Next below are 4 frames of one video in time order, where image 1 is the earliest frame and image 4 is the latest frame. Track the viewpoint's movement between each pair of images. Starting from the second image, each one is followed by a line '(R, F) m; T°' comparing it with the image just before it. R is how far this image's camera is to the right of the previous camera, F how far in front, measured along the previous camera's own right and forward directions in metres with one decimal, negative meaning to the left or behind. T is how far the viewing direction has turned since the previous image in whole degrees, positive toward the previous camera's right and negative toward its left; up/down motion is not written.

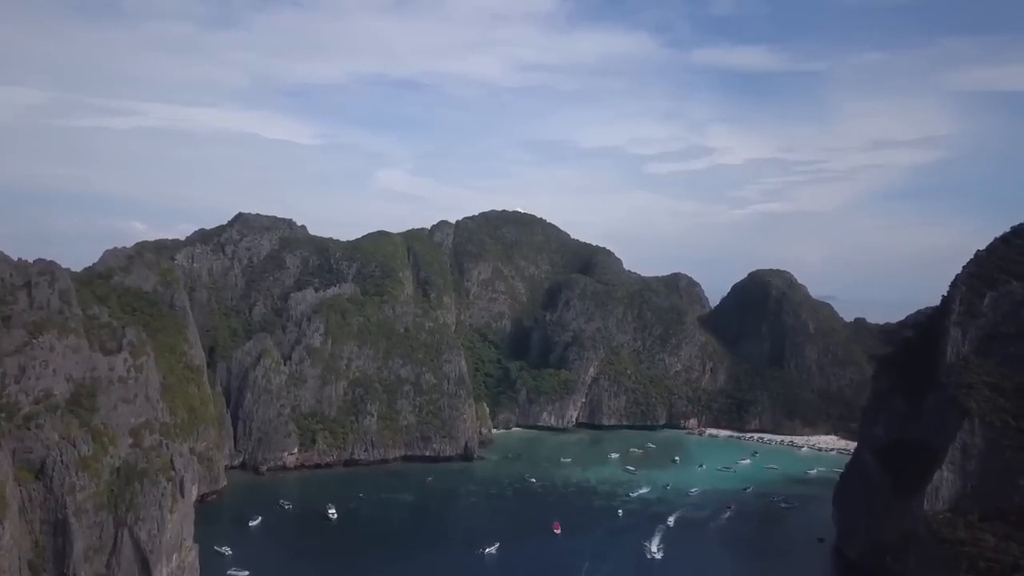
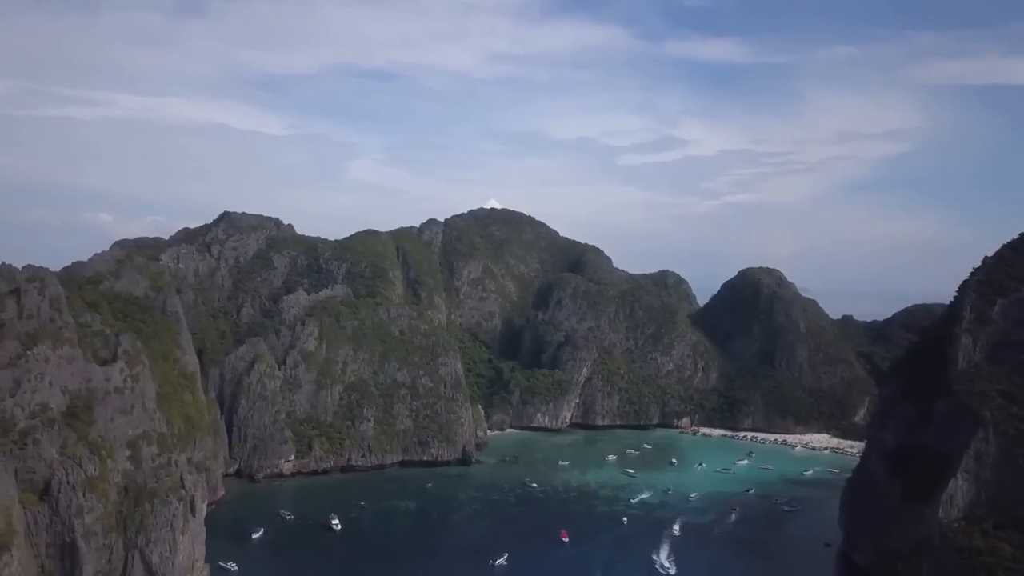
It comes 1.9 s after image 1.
(-2.3, +0.8) m; +2°
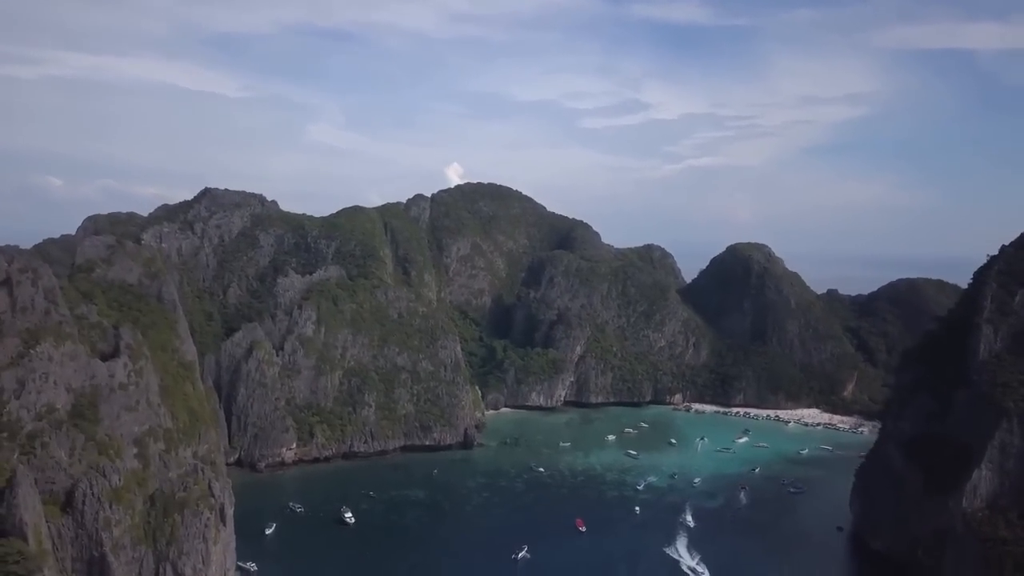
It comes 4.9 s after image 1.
(-3.7, +1.2) m; +3°
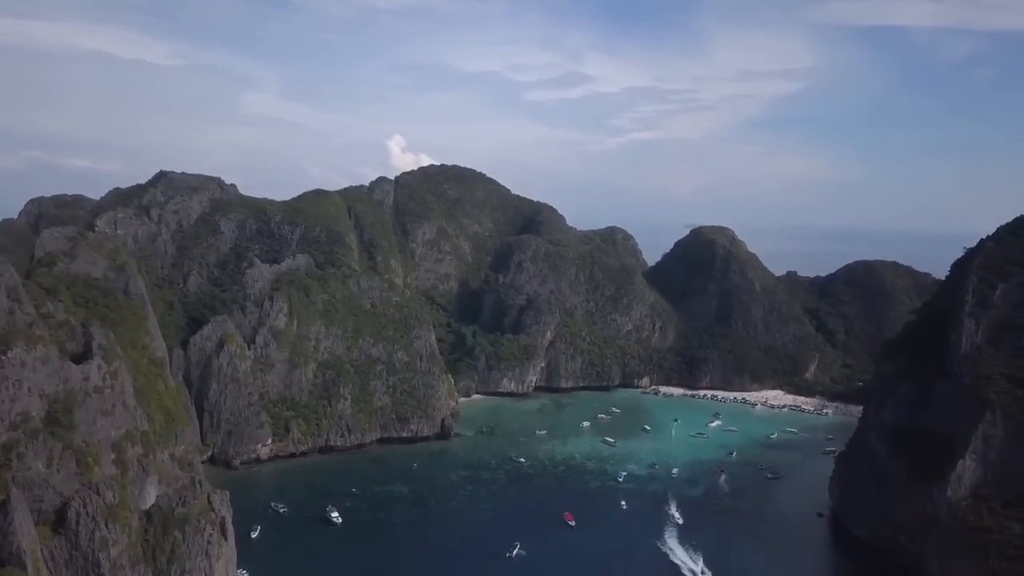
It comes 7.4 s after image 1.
(-3.1, +0.8) m; +4°
